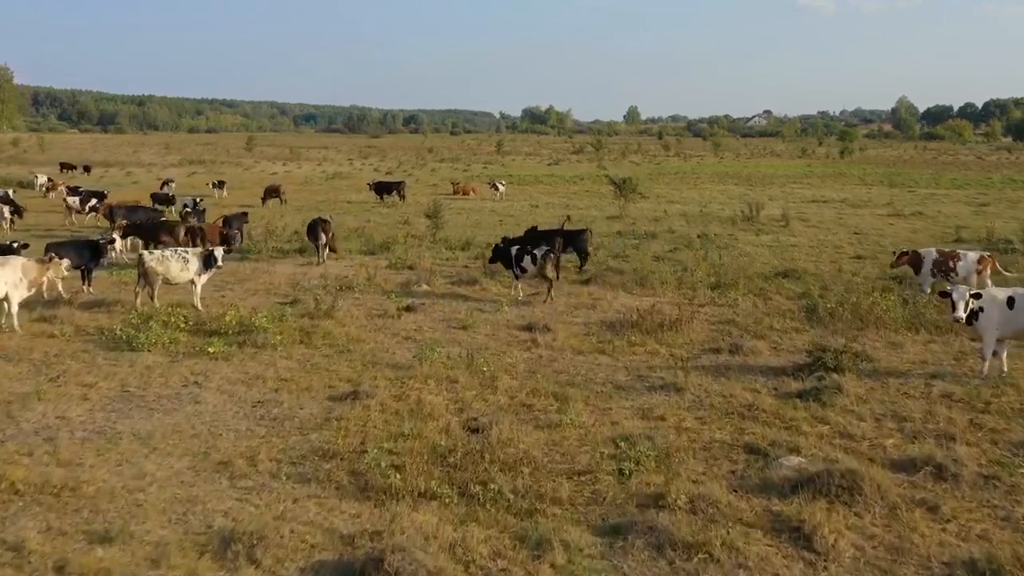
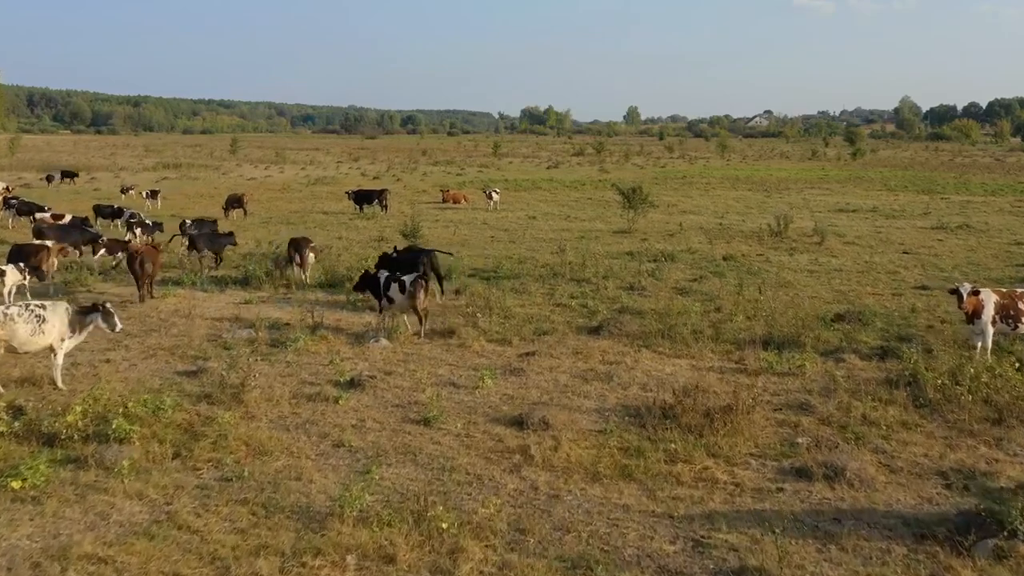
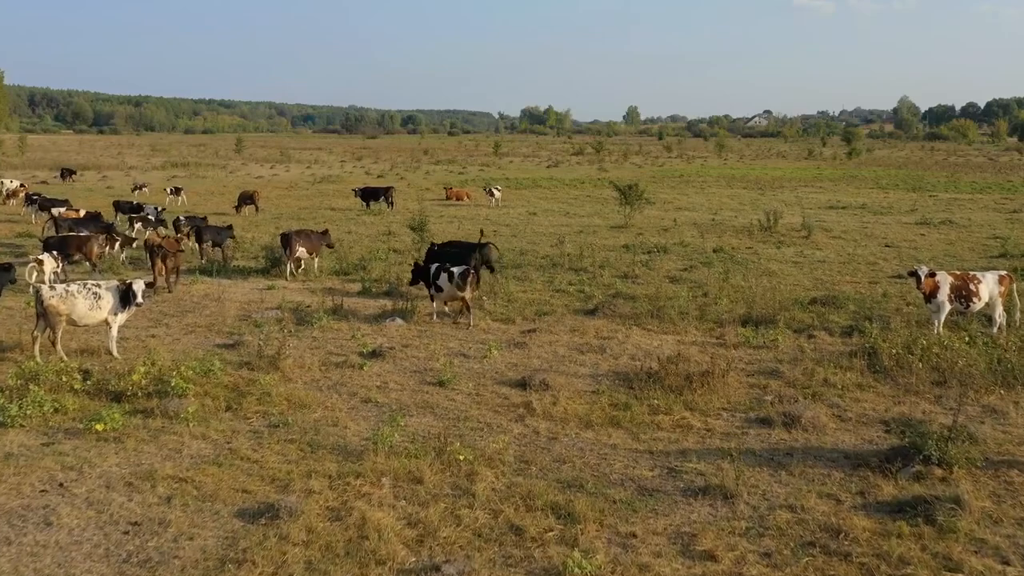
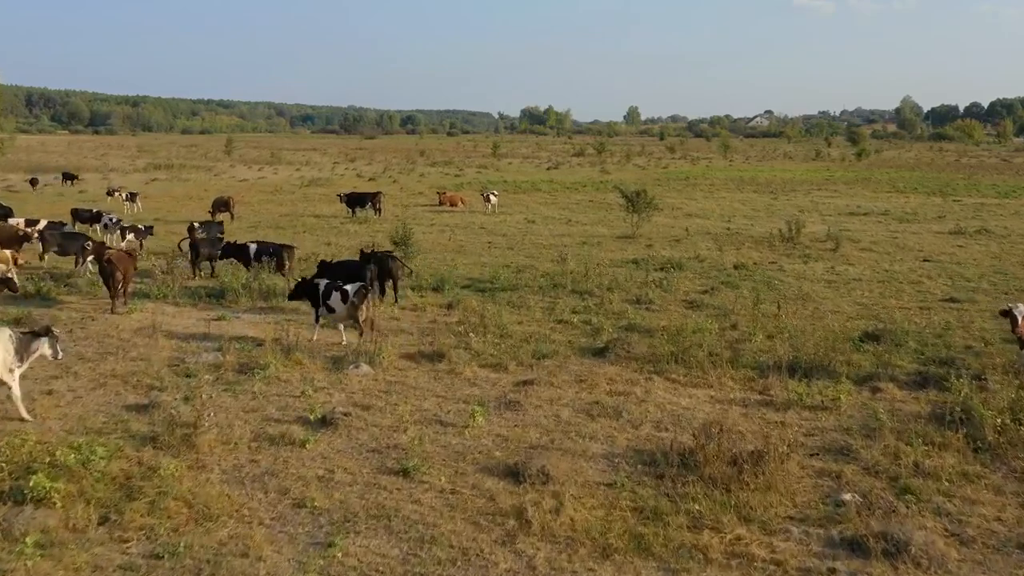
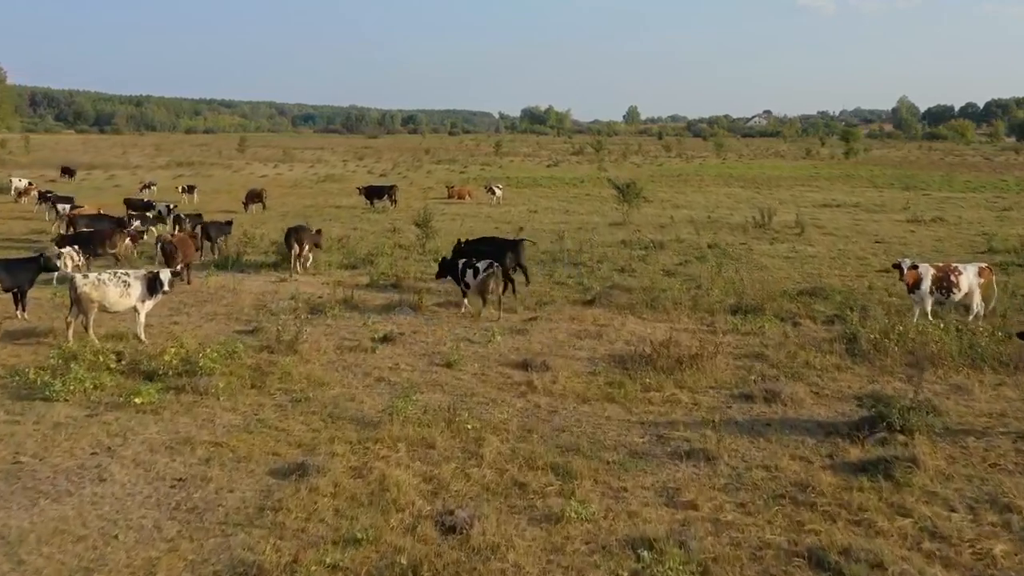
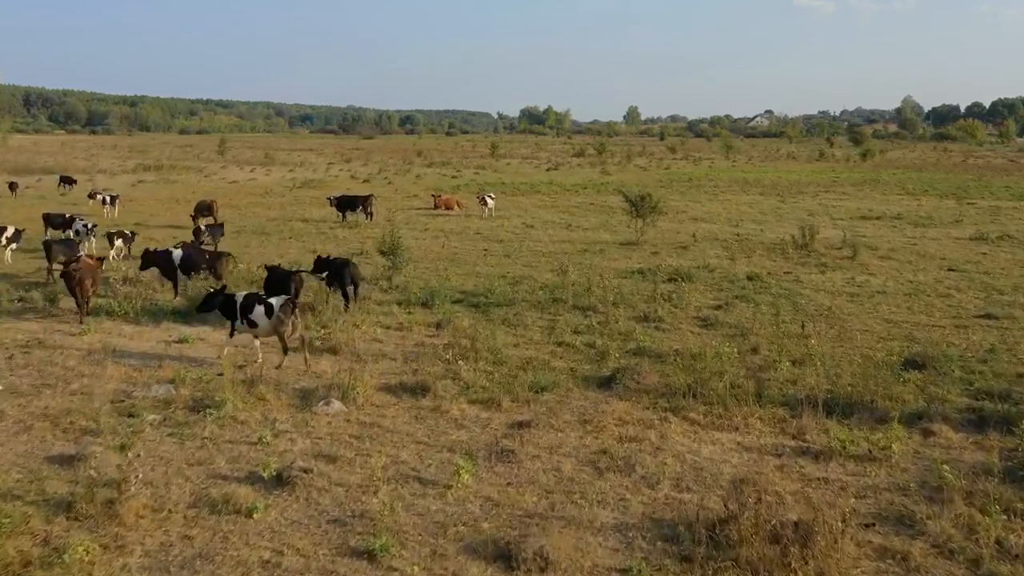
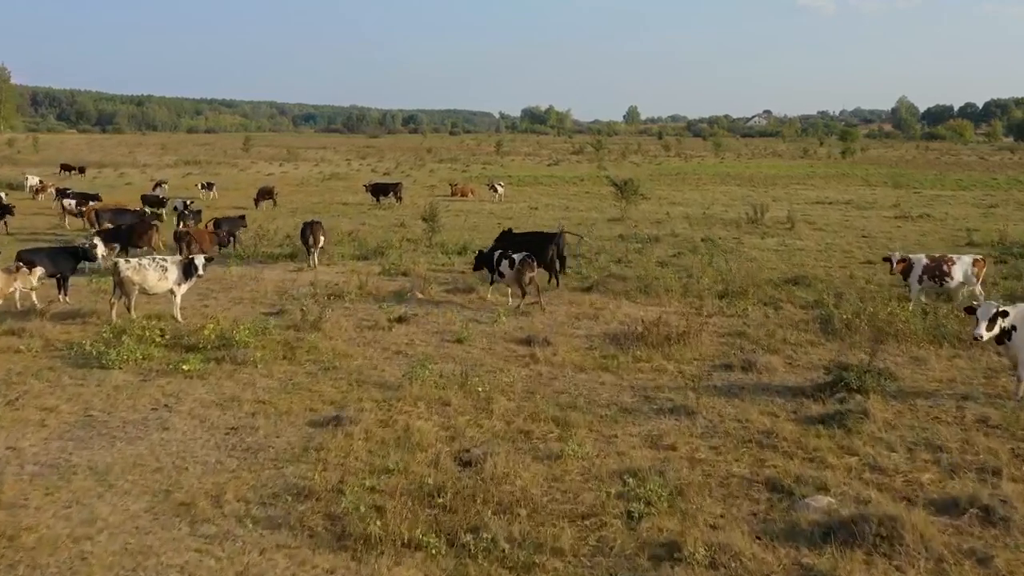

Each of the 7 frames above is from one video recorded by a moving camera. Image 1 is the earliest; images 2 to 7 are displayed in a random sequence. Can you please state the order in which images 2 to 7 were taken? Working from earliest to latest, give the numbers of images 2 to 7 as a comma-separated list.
7, 5, 3, 2, 4, 6
